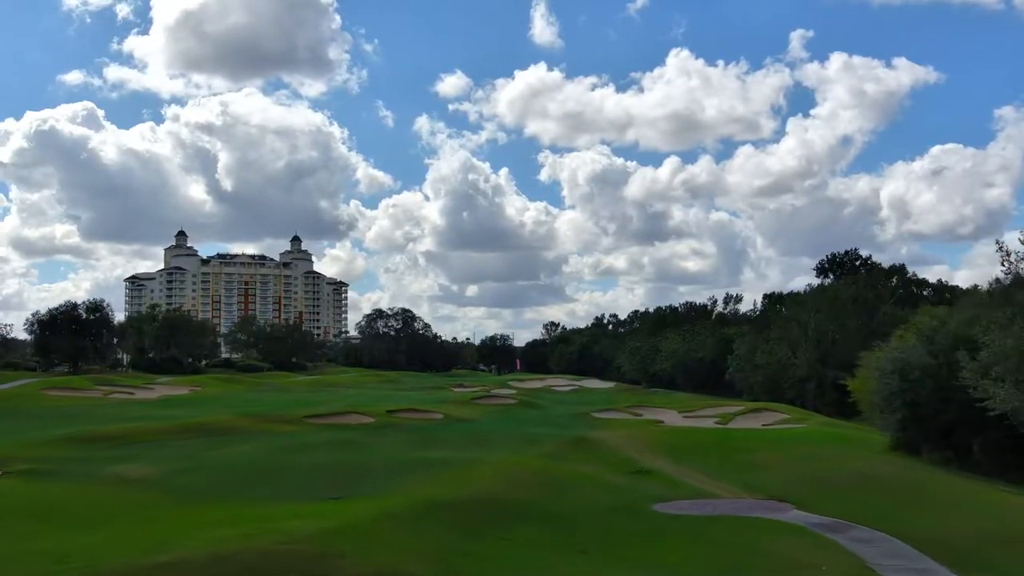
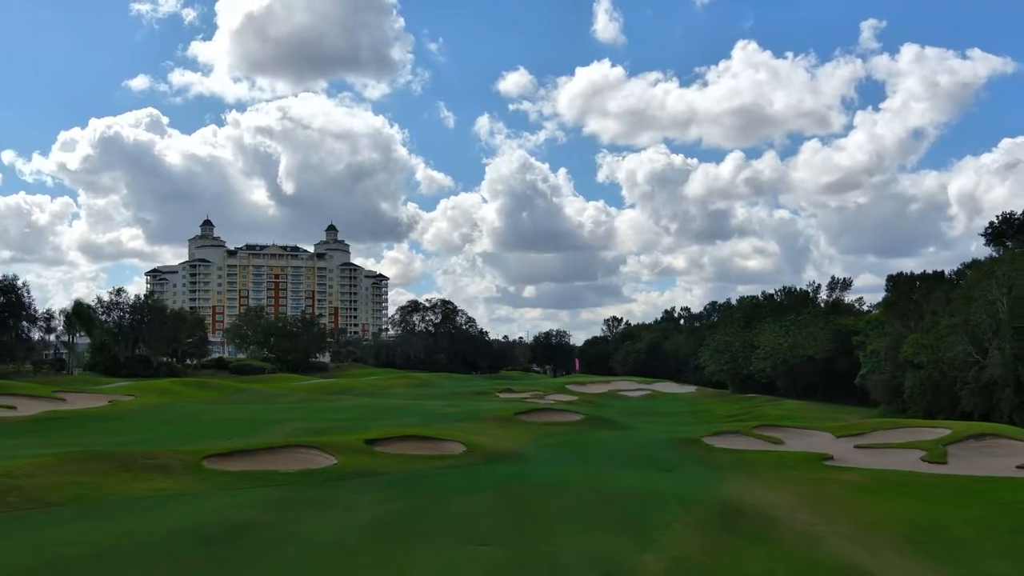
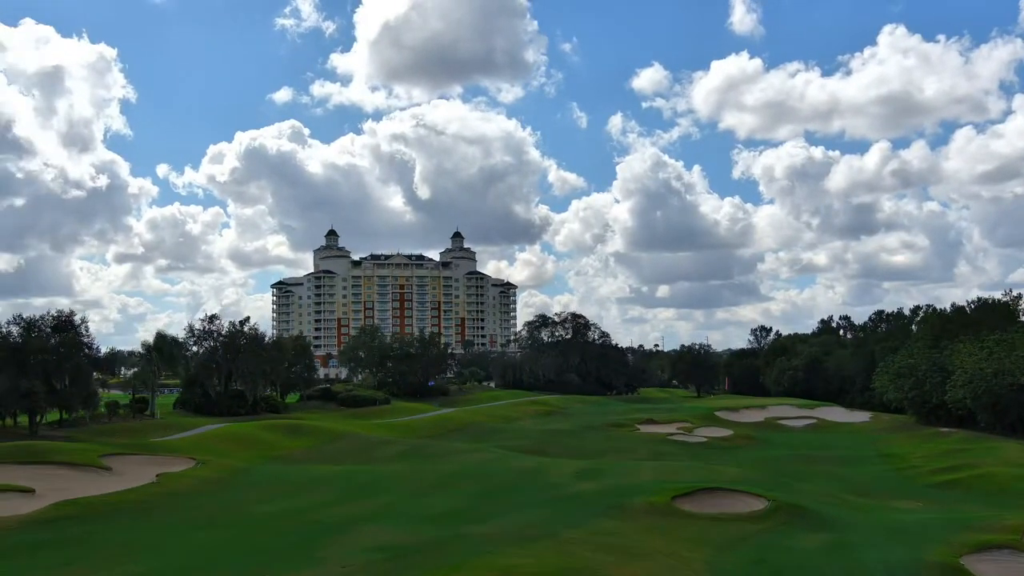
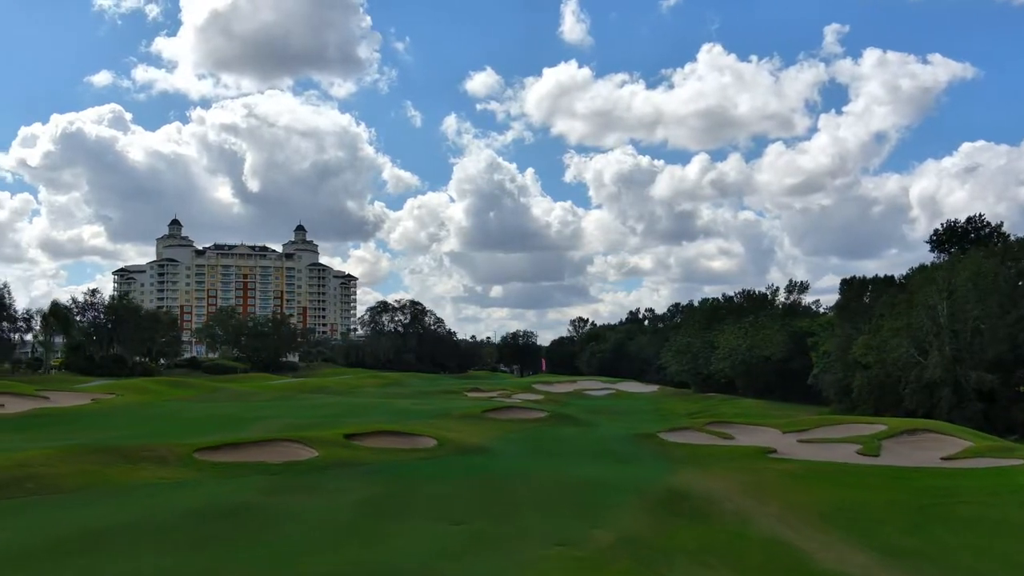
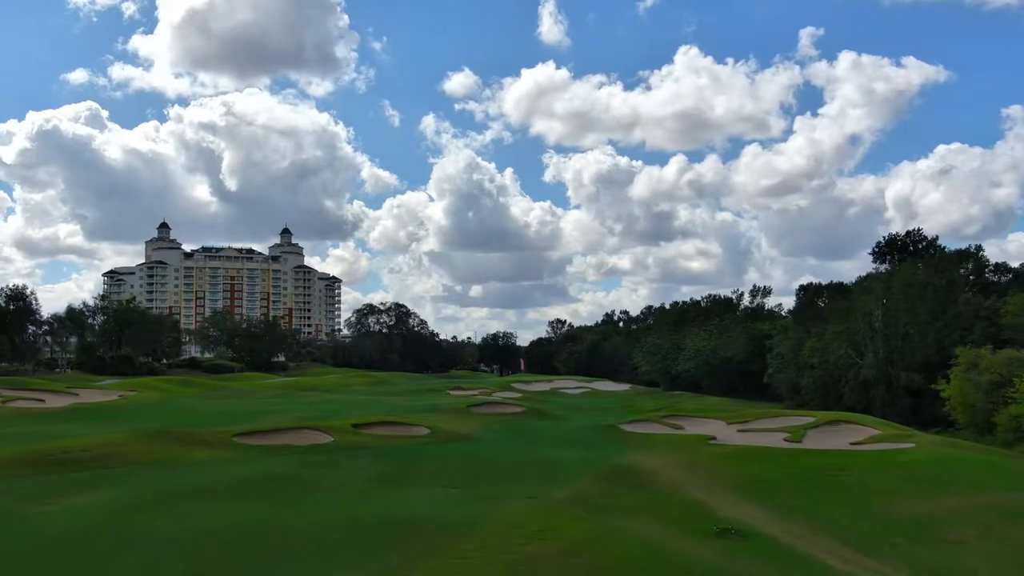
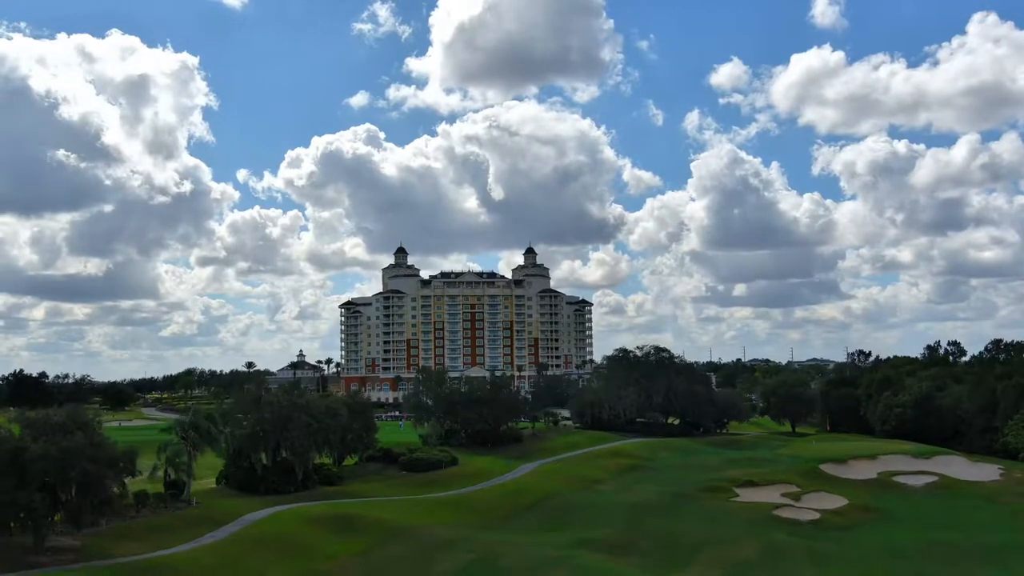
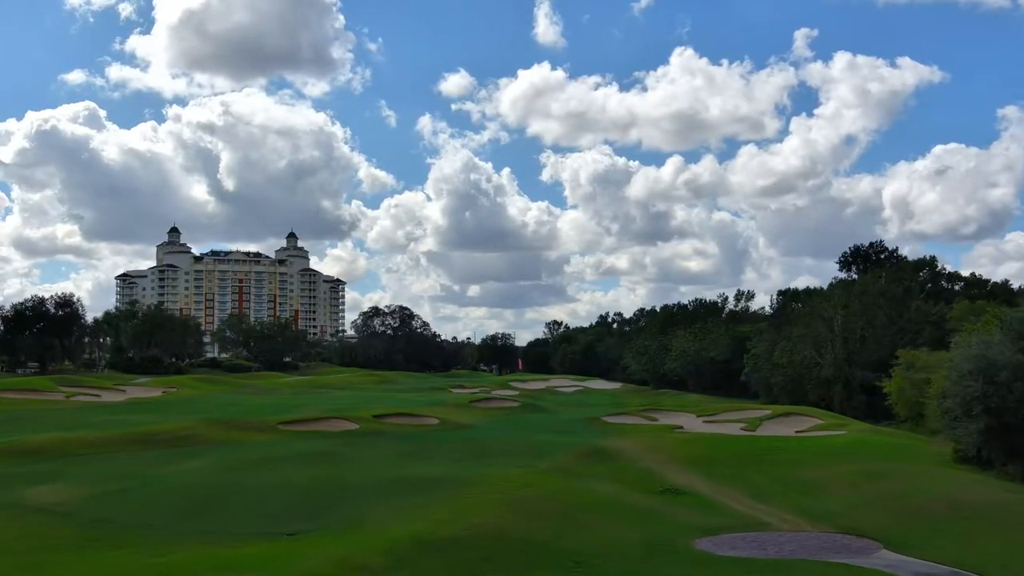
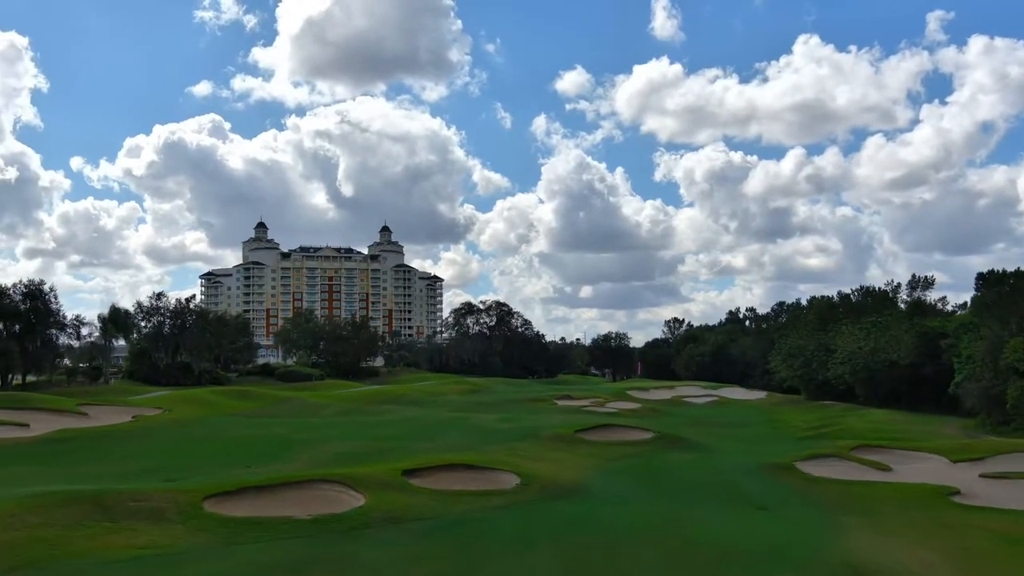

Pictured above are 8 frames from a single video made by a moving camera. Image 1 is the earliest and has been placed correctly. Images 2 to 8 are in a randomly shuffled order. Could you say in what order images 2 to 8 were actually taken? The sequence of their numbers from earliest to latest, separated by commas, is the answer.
7, 5, 4, 2, 8, 3, 6
